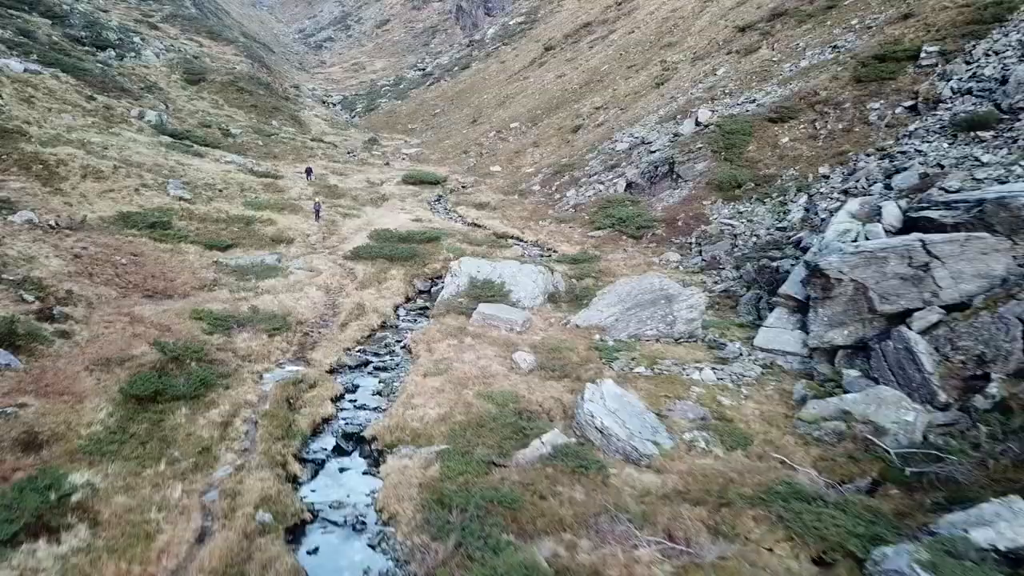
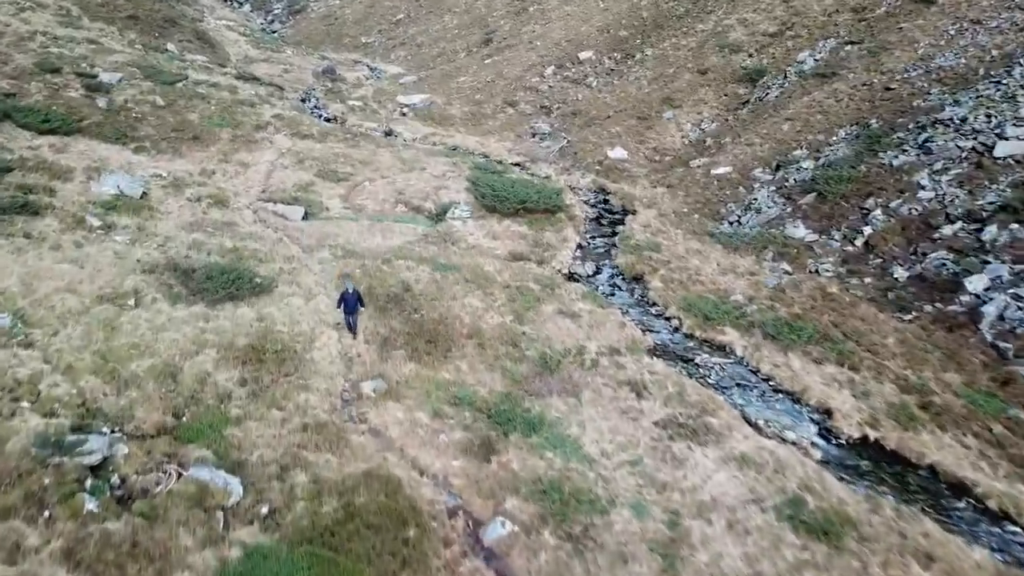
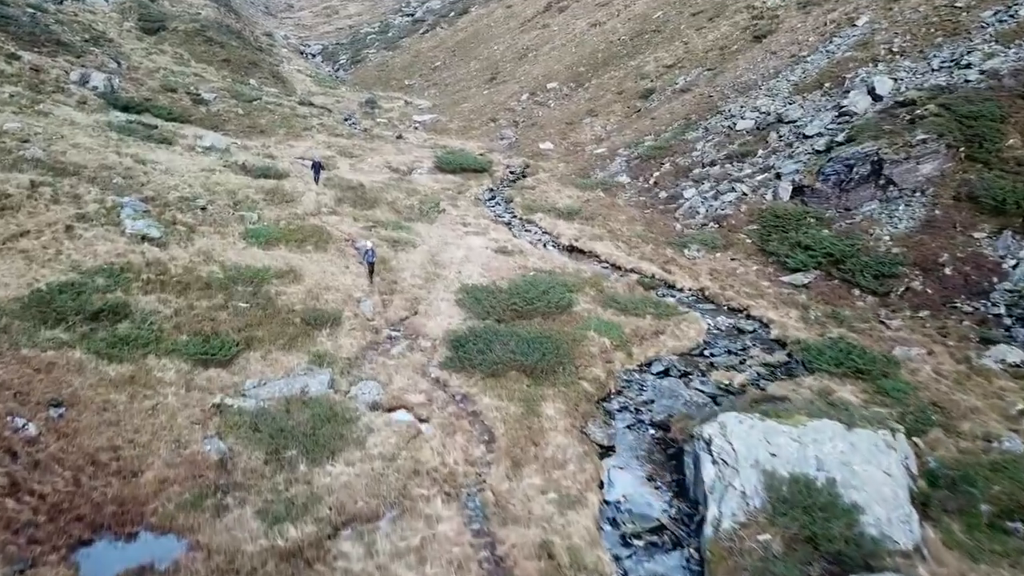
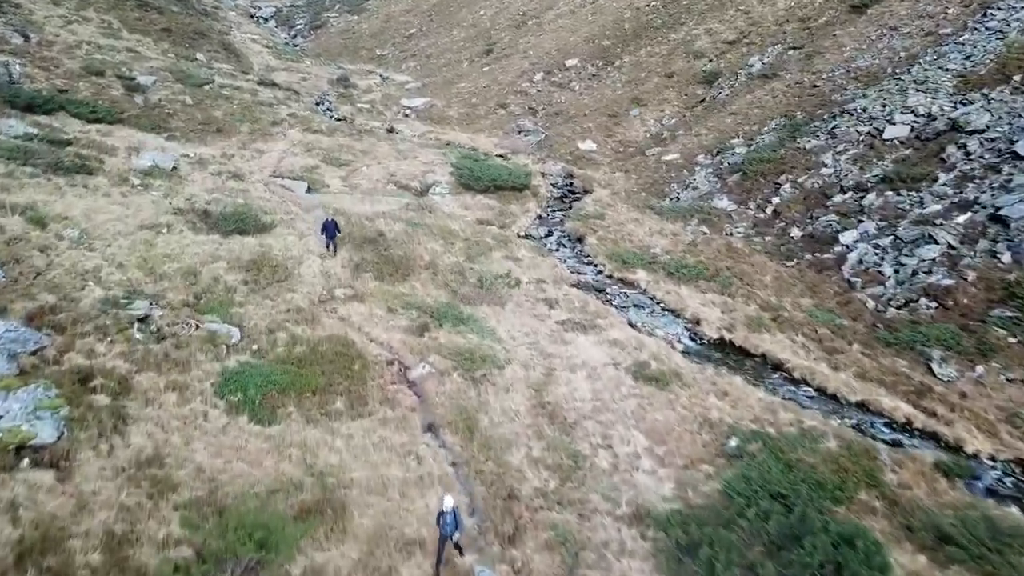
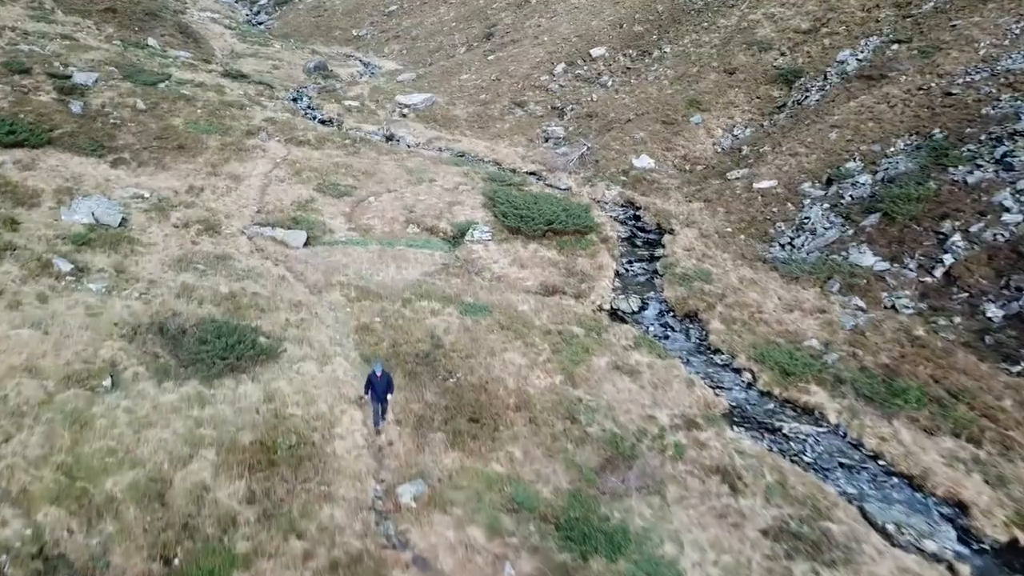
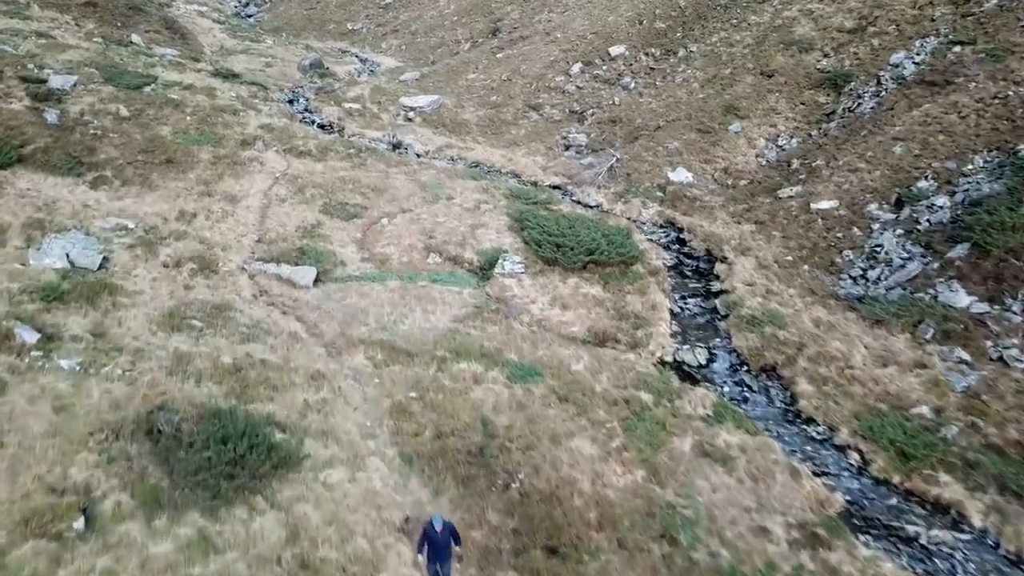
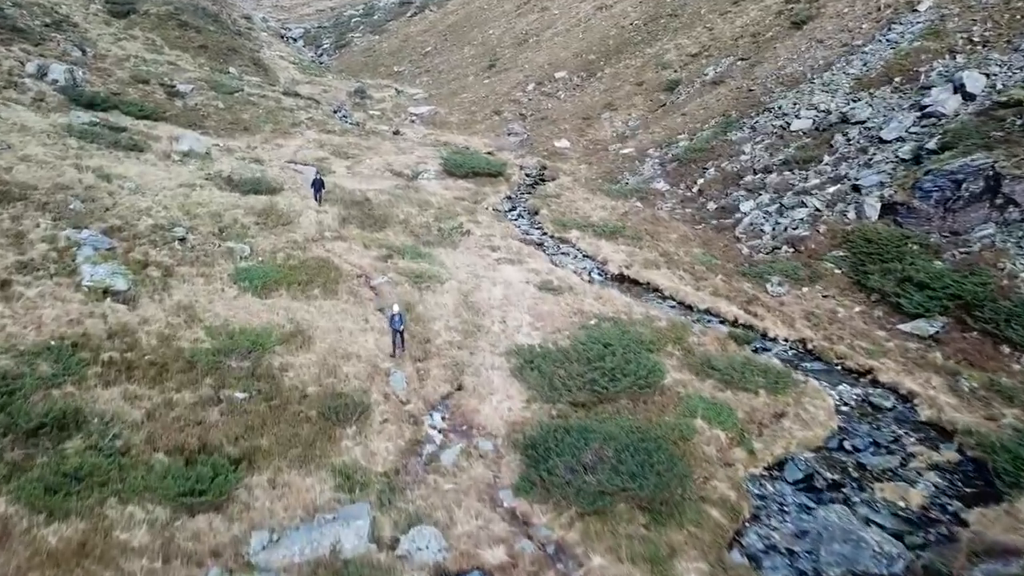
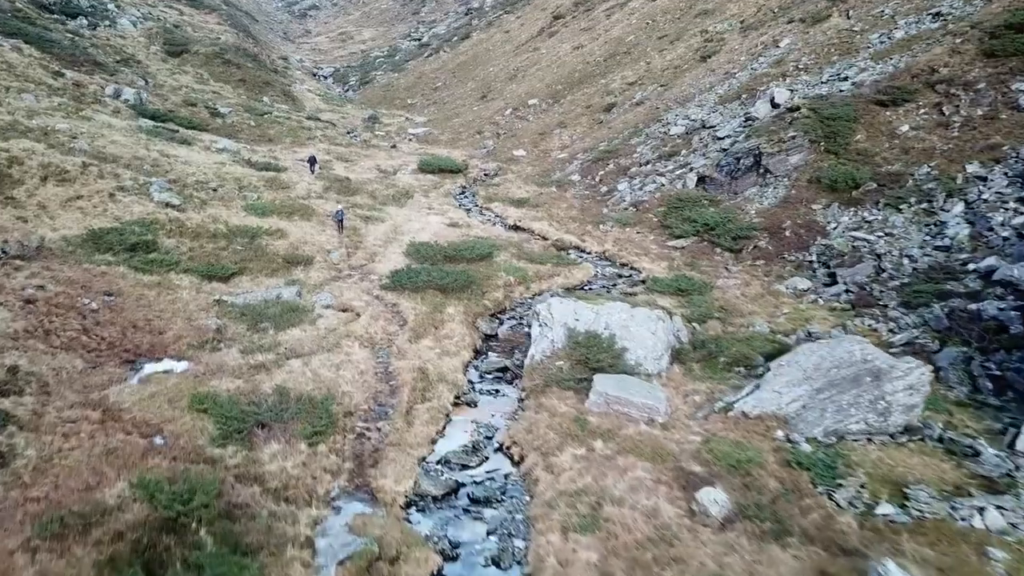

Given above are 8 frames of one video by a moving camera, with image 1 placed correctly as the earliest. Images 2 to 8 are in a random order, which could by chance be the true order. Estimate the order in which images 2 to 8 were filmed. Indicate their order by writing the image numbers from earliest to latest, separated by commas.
8, 3, 7, 4, 2, 5, 6
